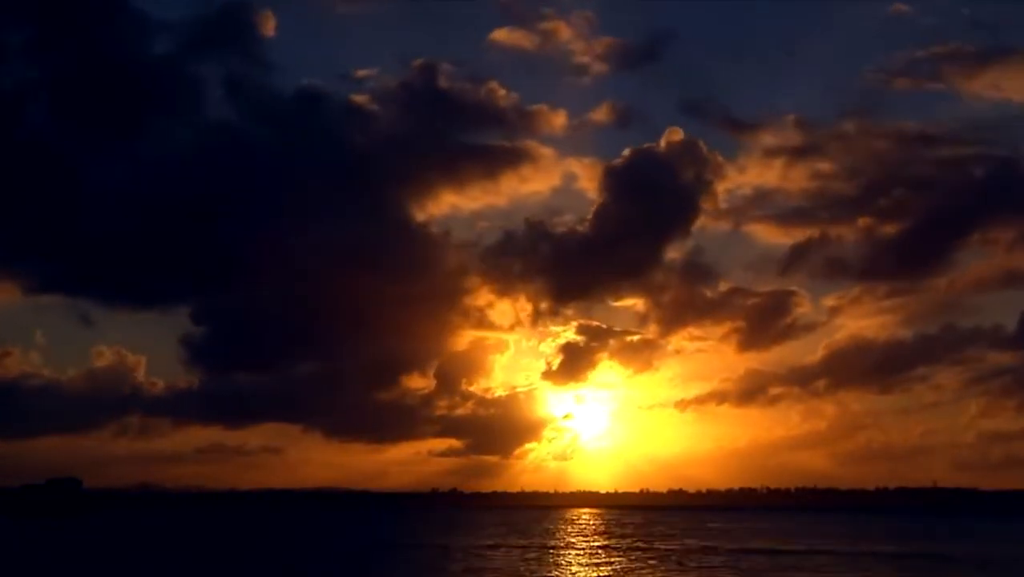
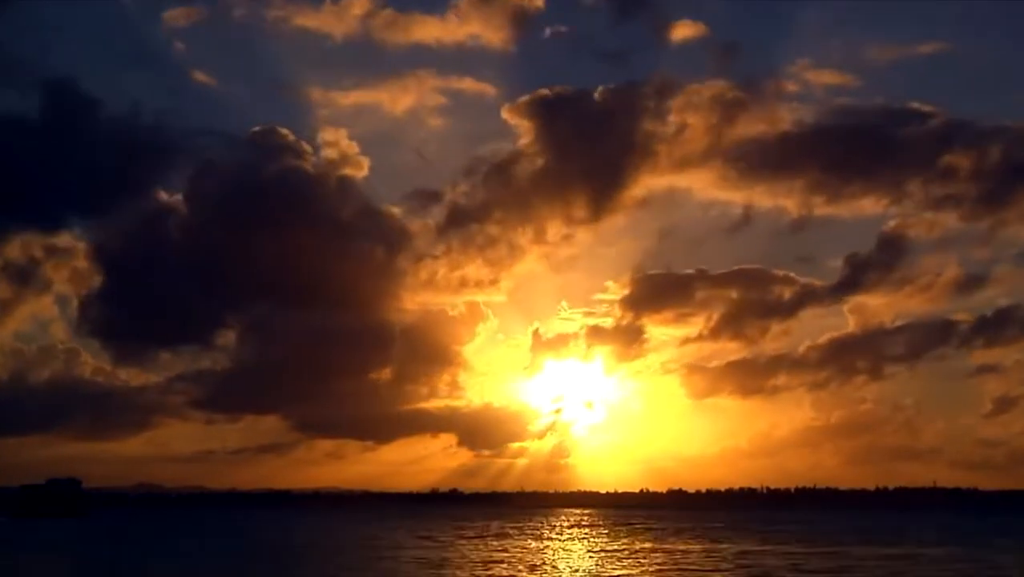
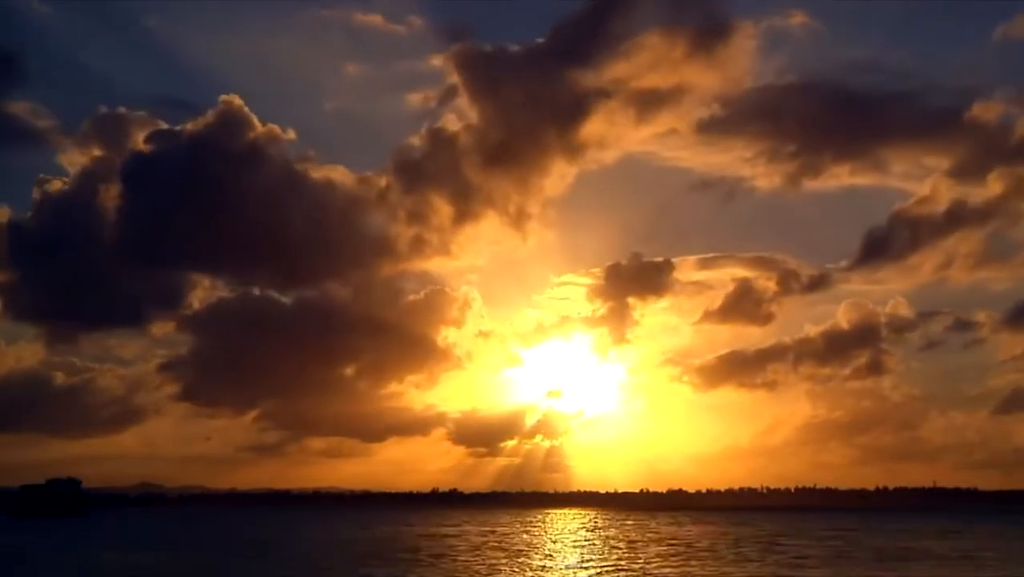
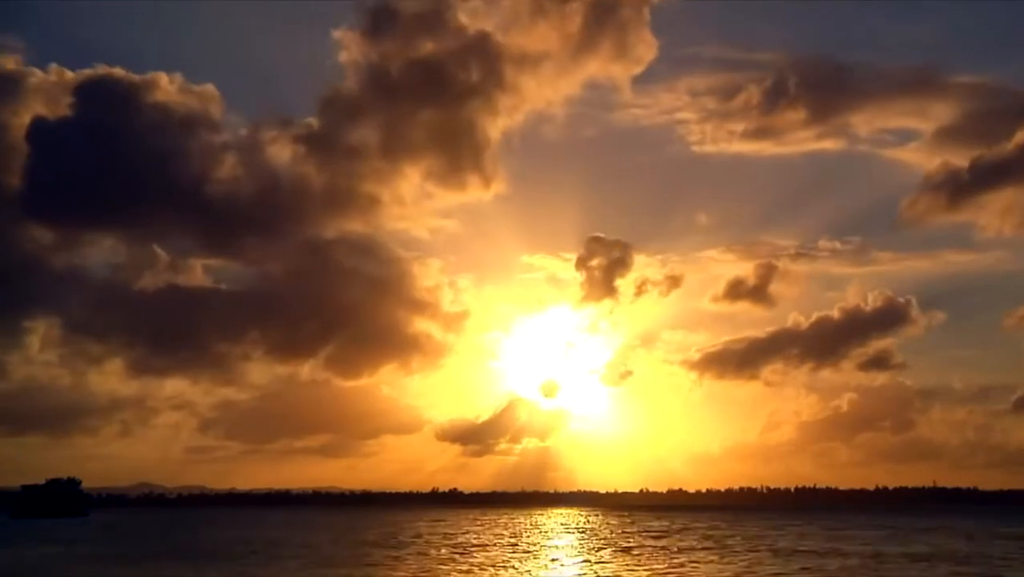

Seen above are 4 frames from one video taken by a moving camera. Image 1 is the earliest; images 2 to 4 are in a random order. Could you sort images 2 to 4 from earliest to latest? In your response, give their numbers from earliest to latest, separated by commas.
2, 3, 4
